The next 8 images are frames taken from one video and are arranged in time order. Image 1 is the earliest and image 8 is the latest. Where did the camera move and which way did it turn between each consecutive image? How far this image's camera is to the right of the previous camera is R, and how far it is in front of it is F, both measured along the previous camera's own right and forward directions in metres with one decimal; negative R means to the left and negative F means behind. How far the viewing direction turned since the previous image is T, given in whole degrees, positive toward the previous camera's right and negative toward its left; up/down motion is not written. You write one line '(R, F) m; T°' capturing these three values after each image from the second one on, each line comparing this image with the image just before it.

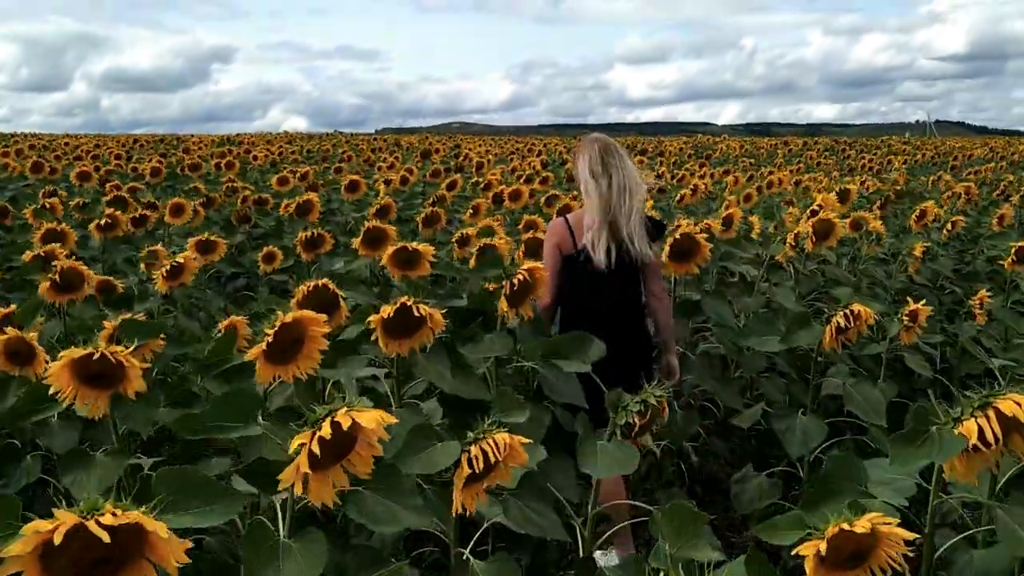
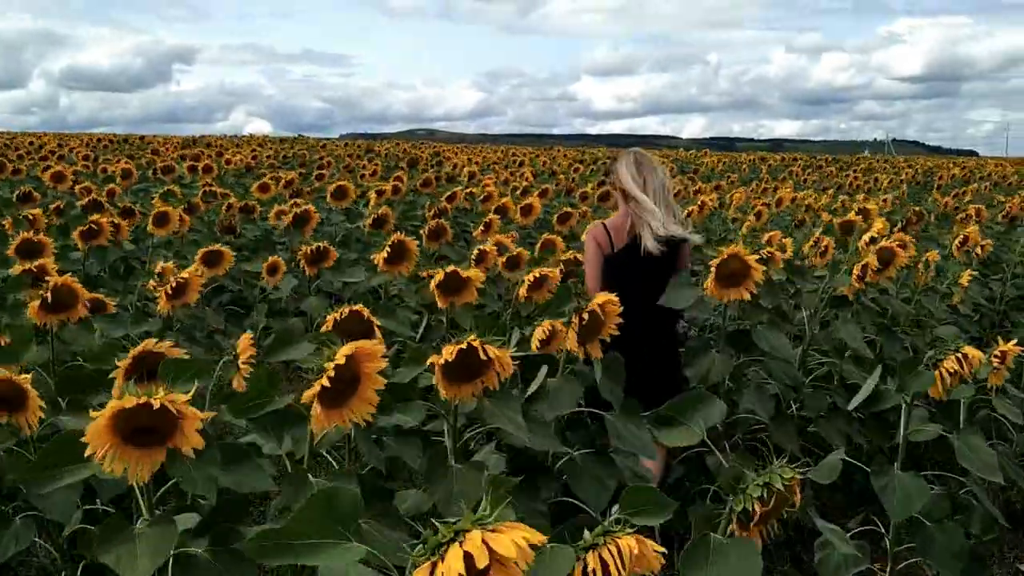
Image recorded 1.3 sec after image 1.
(-0.4, +0.5) m; +2°
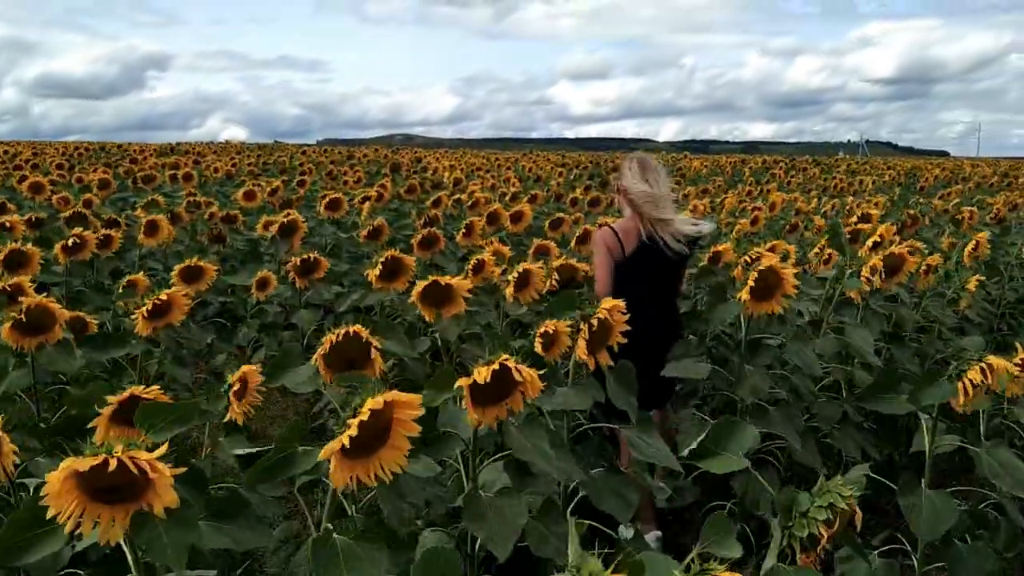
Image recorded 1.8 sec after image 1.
(-0.1, +0.2) m; +1°
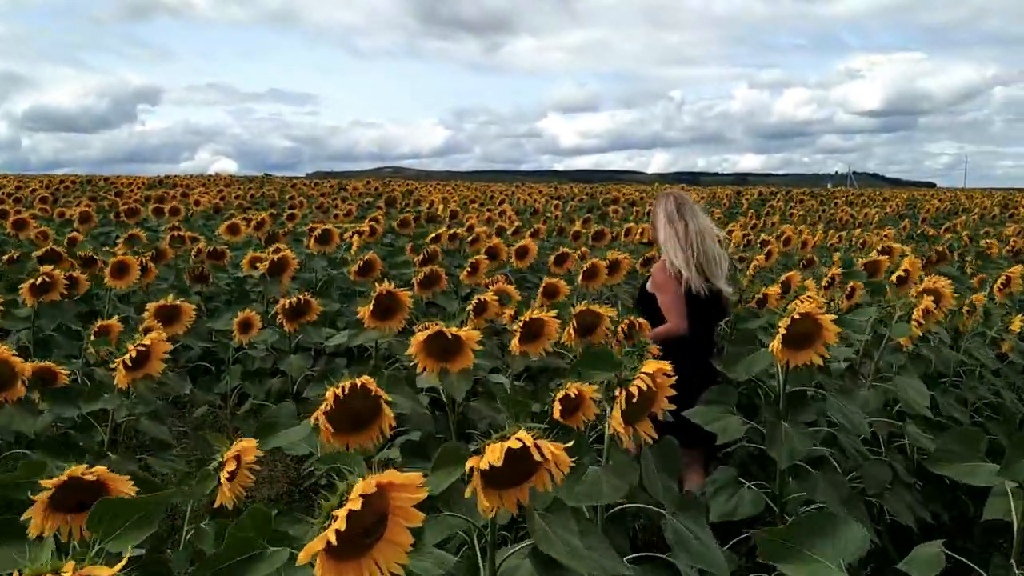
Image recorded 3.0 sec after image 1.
(-0.1, +0.5) m; +1°
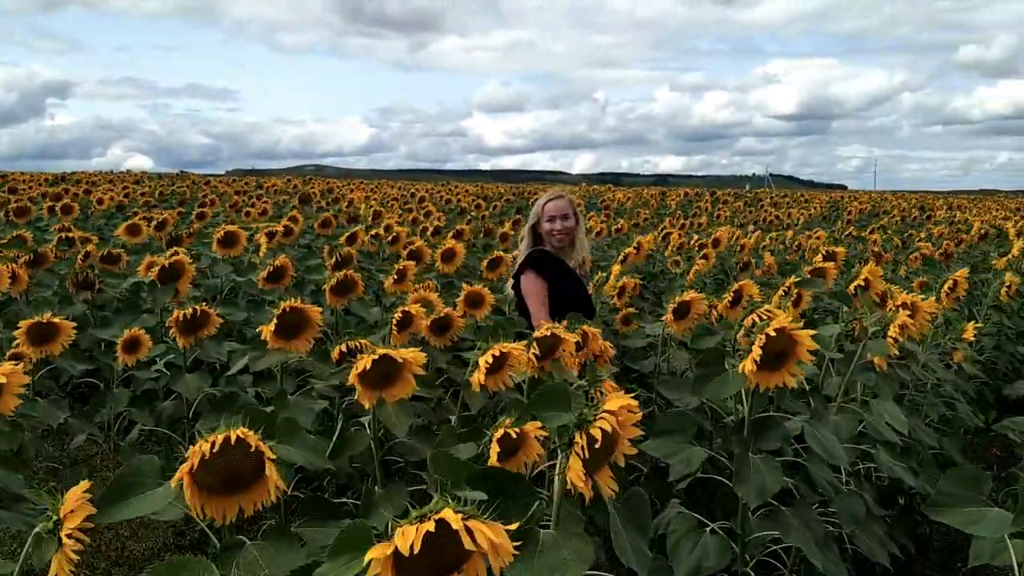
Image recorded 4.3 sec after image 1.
(0.0, +0.5) m; +5°
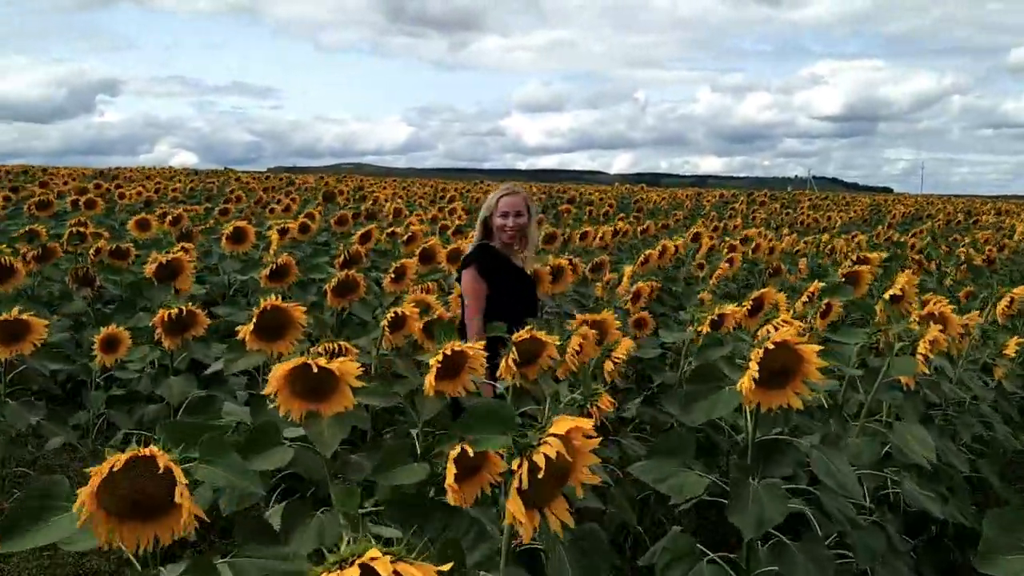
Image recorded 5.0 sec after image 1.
(+0.2, +0.3) m; -2°
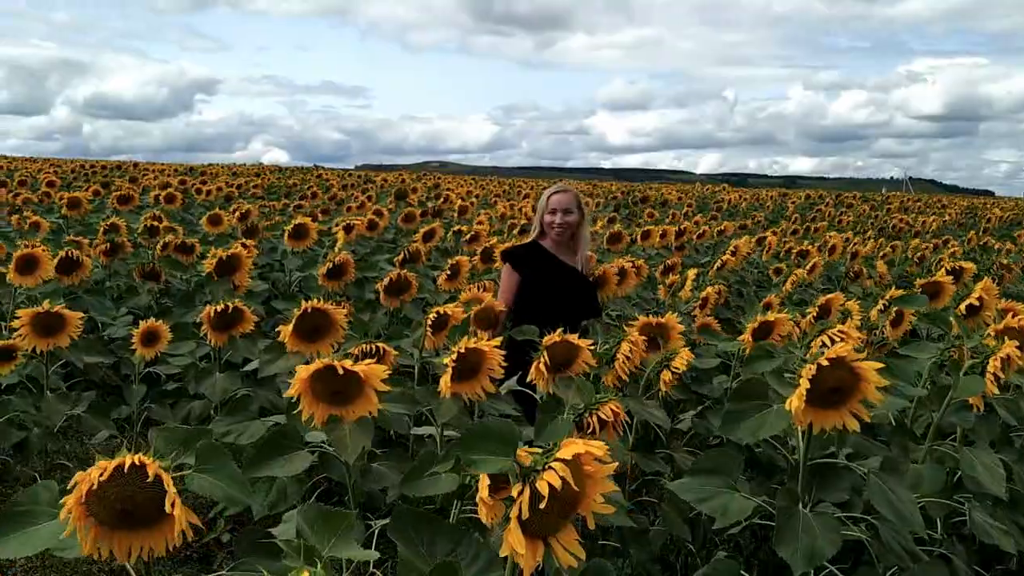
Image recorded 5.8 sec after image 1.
(+0.2, +0.2) m; -5°
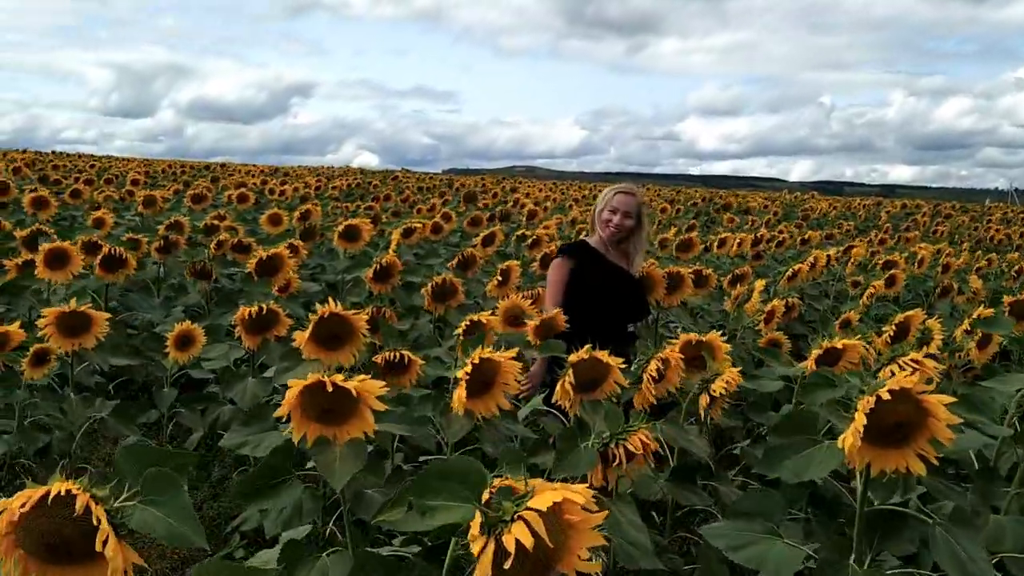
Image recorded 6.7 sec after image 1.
(+0.2, +0.3) m; -5°
